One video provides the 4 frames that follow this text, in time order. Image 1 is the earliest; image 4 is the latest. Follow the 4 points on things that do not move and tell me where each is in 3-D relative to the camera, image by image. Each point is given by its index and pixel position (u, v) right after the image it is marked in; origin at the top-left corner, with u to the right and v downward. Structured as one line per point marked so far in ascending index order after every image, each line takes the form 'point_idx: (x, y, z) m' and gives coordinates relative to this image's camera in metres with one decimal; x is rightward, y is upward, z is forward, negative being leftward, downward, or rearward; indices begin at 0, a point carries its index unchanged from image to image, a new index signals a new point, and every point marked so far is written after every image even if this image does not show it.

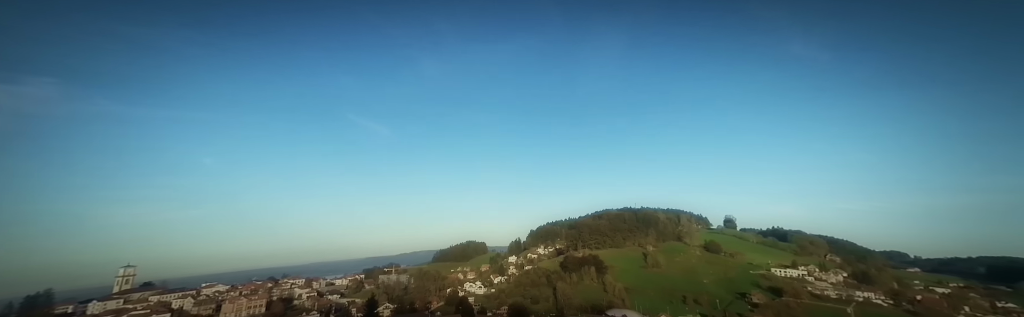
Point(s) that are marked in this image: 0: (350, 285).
0: (-5.4, -4.2, +13.9) m
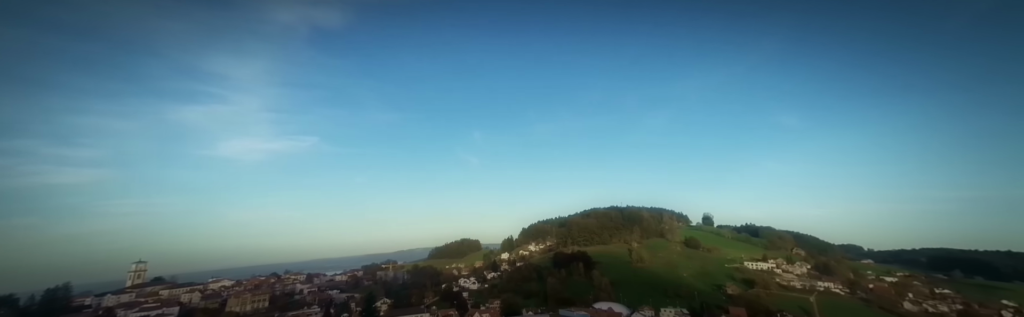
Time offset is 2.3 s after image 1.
0: (-5.7, -4.3, +14.6) m
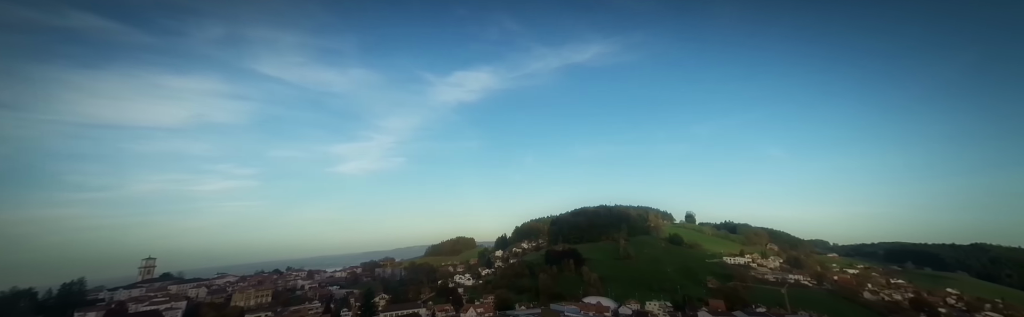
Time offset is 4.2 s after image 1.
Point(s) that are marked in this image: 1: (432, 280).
0: (-6.0, -4.3, +15.2) m
1: (-3.0, -4.5, +15.6) m
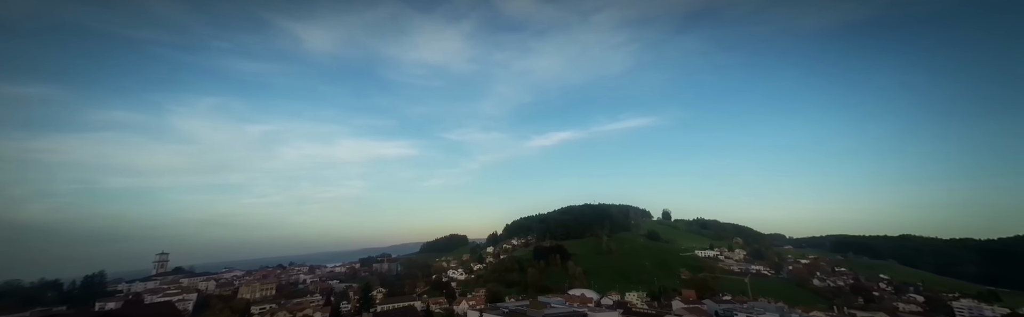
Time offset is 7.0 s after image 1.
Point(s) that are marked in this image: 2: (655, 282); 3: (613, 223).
0: (-6.4, -4.4, +16.1) m
1: (-3.4, -4.6, +16.5) m
2: (+4.7, -4.1, +13.7) m
3: (+4.6, -2.9, +18.4) m
